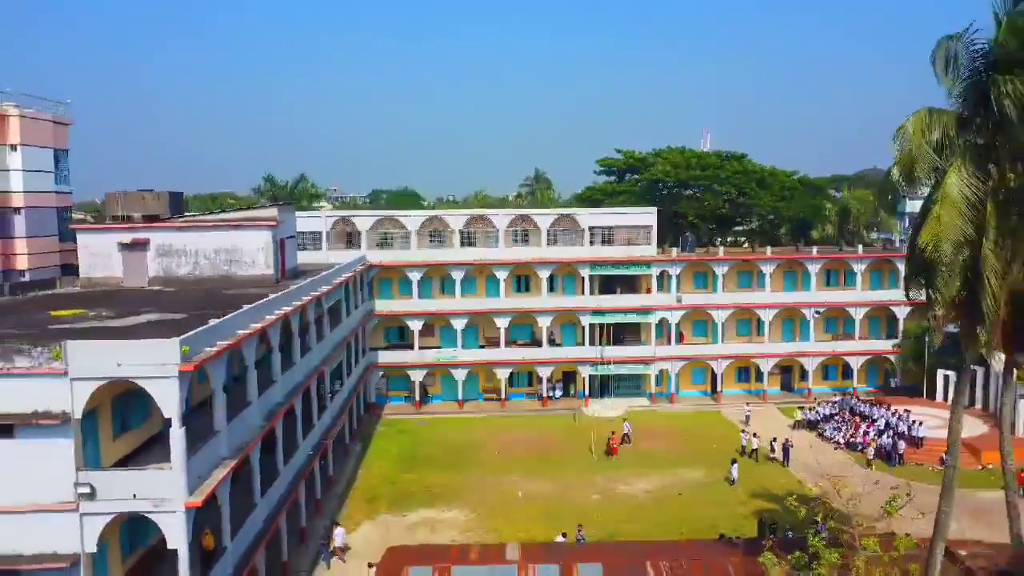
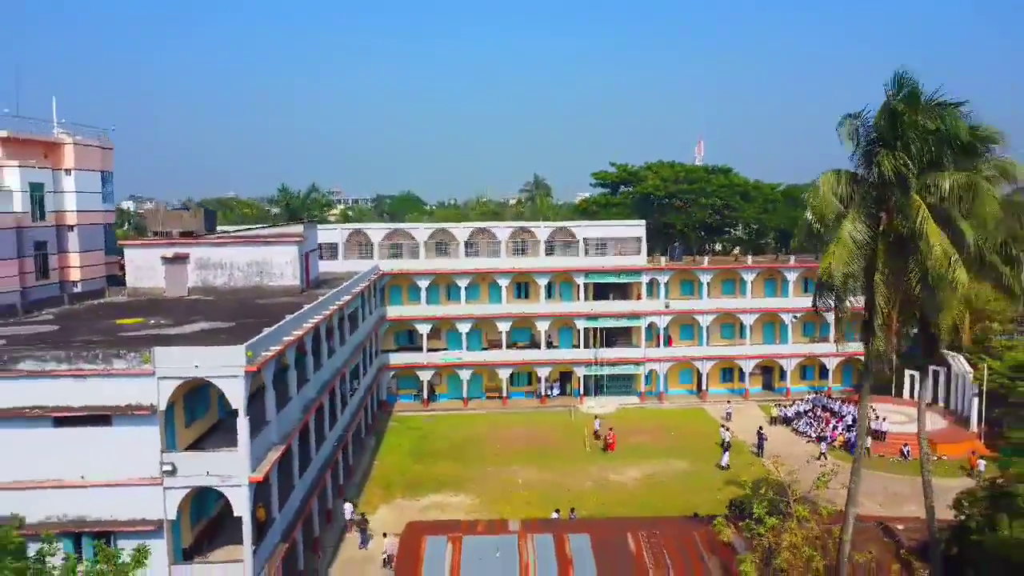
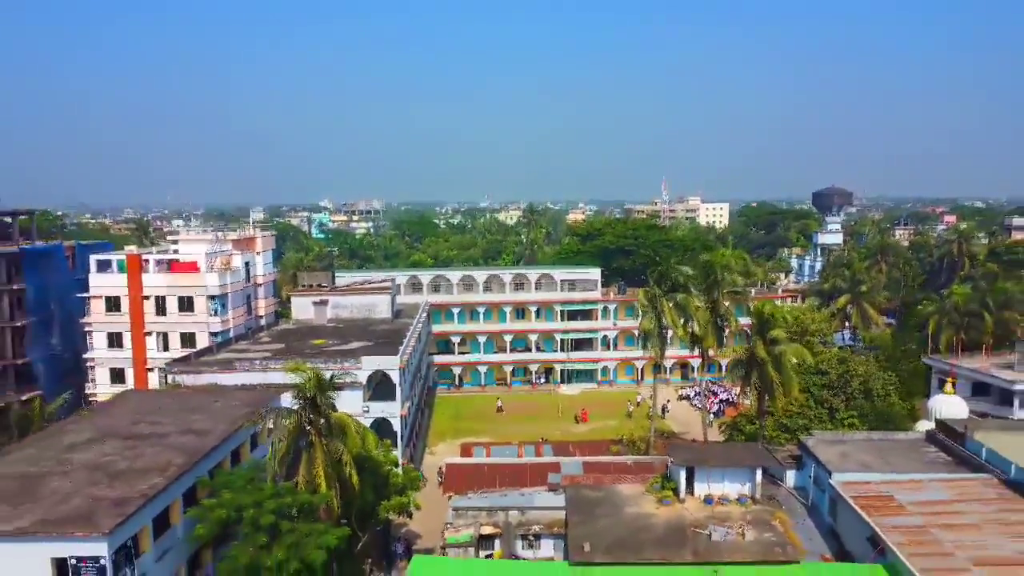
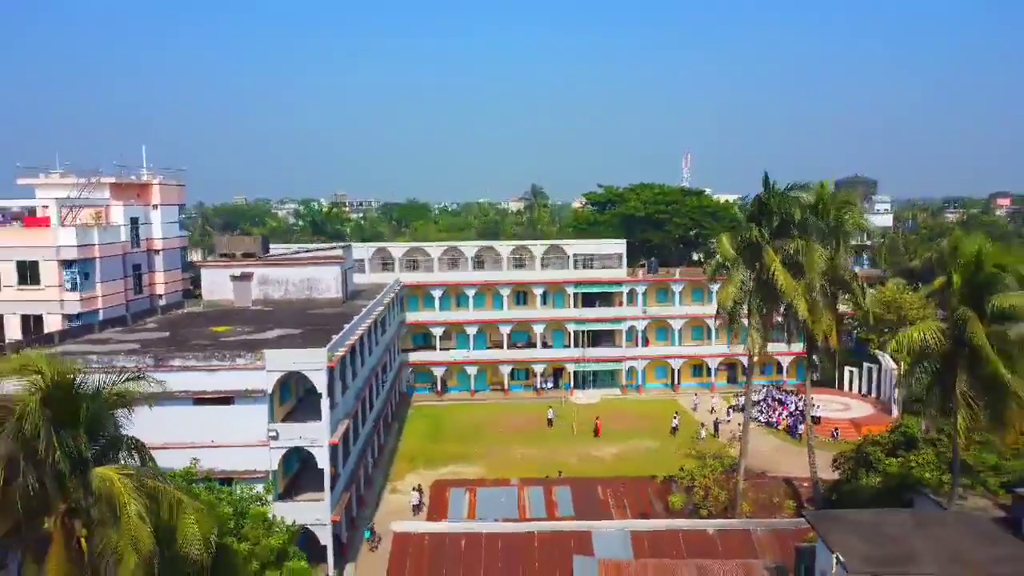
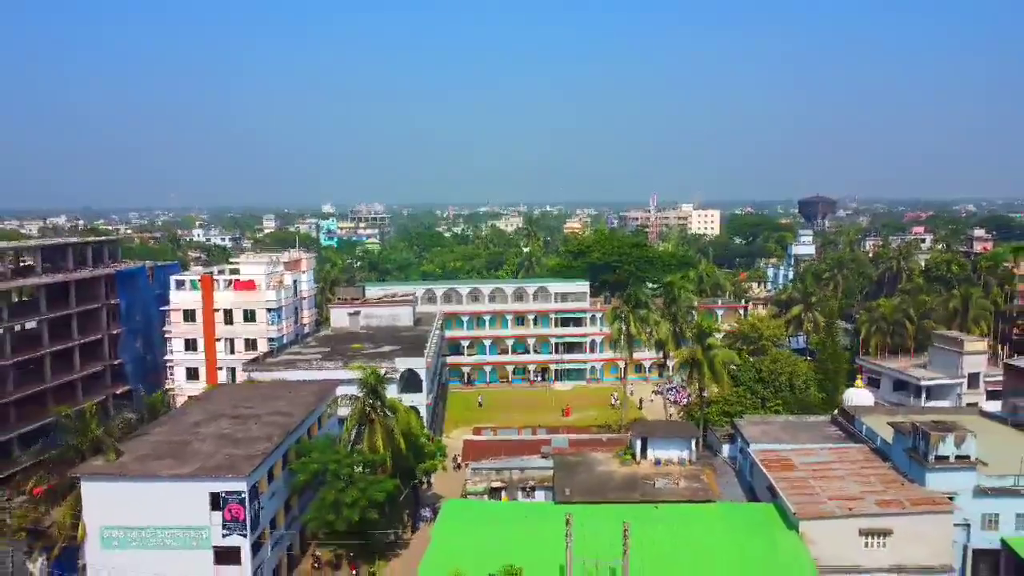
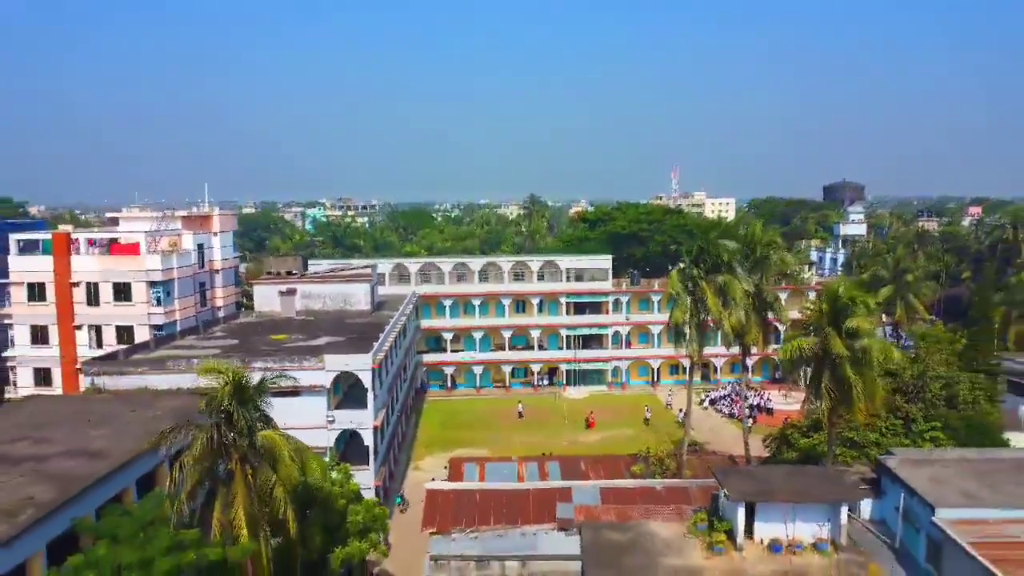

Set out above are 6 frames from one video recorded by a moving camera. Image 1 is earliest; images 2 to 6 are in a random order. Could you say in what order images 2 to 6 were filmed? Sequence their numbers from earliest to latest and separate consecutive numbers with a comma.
2, 4, 6, 3, 5
